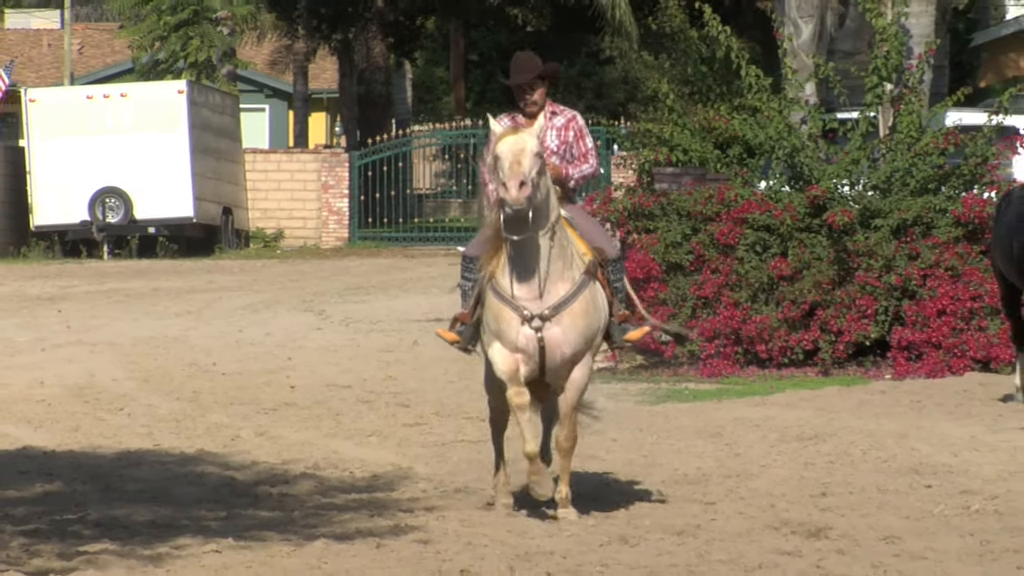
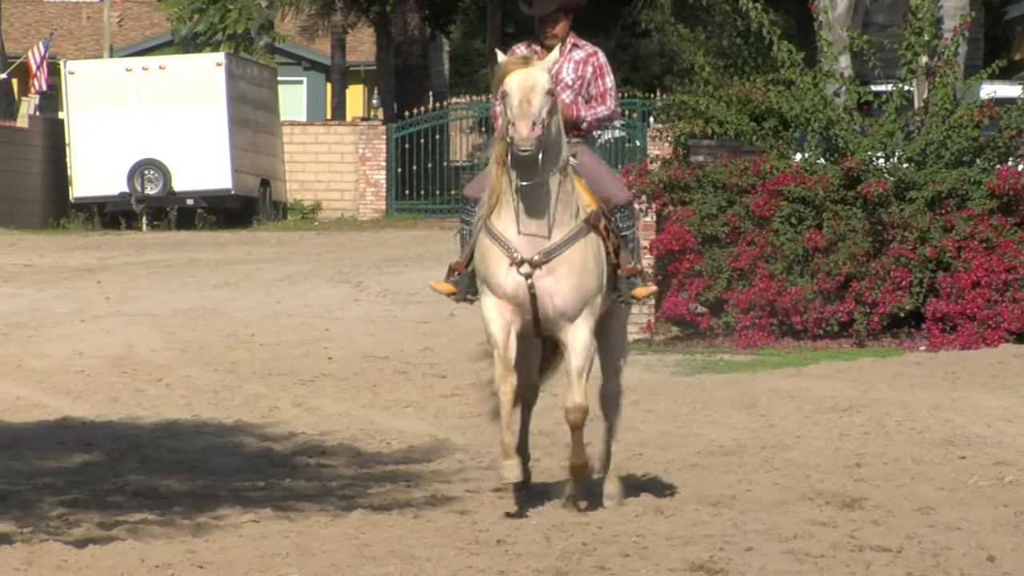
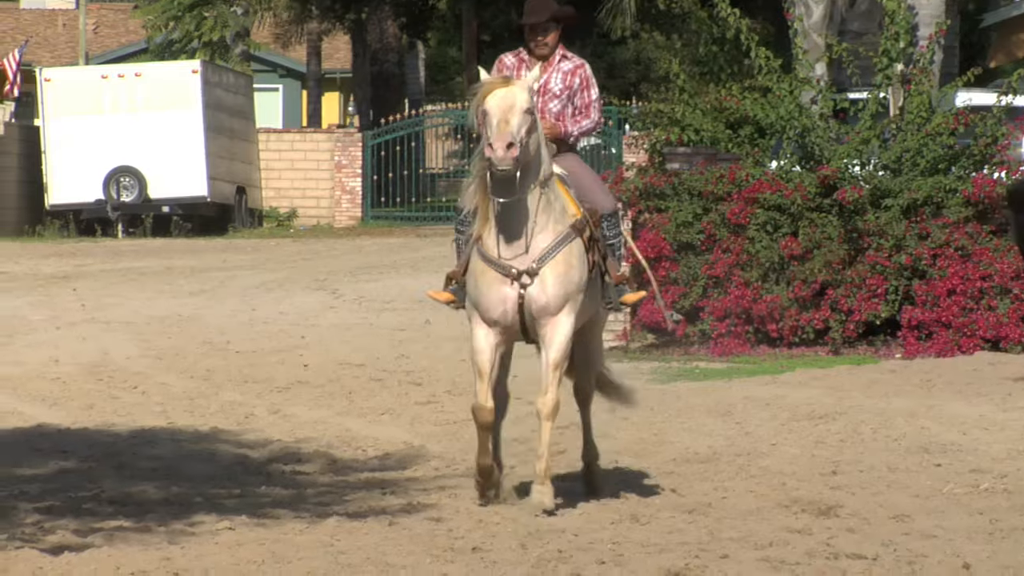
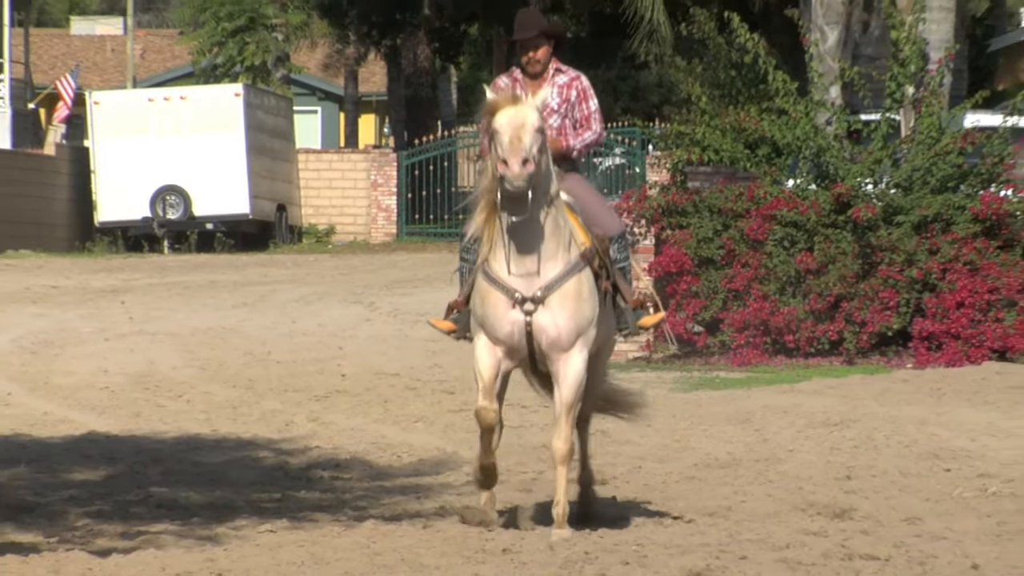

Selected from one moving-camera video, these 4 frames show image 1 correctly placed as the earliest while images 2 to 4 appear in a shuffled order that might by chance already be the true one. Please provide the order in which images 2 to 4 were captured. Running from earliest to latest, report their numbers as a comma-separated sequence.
3, 2, 4
